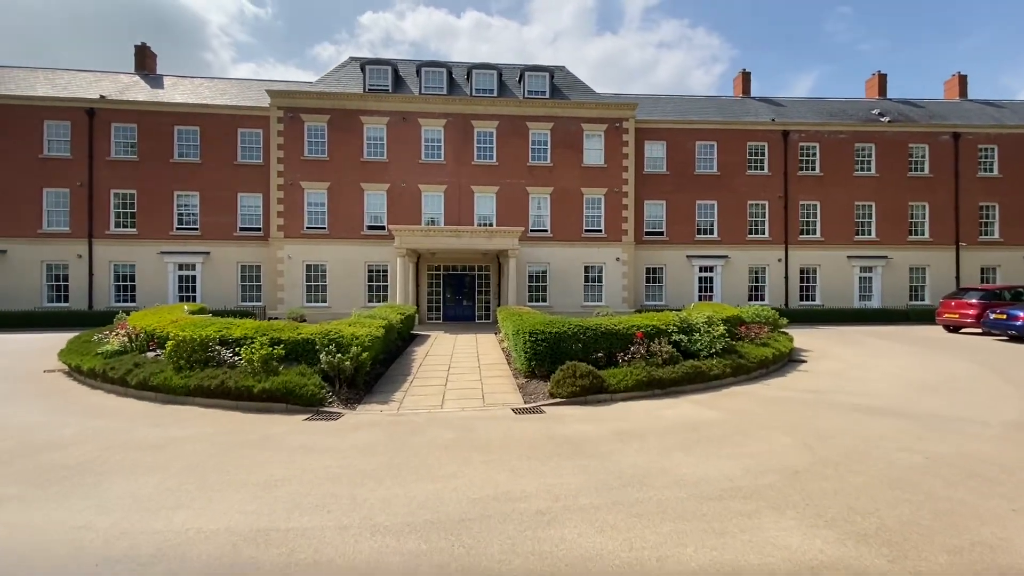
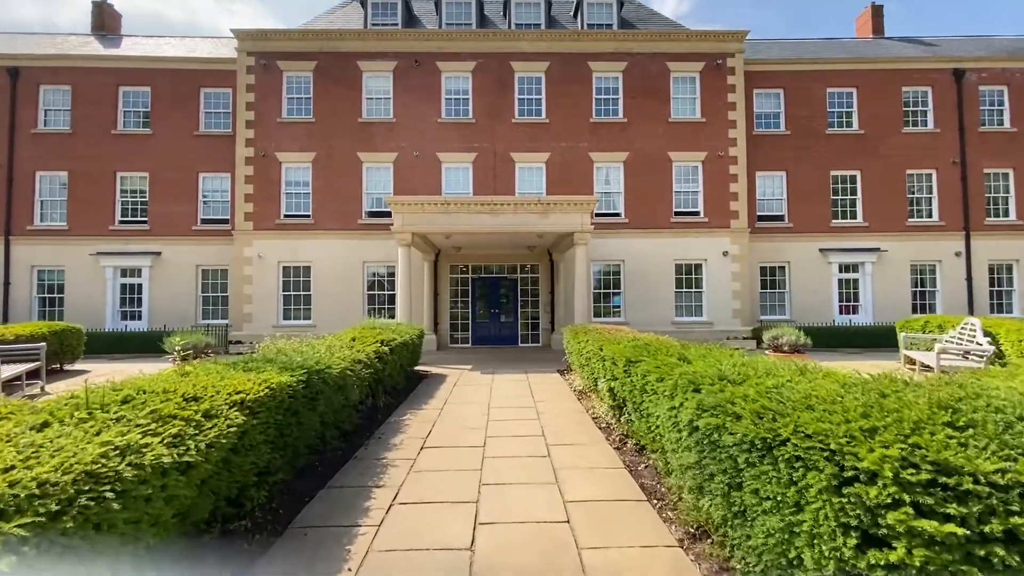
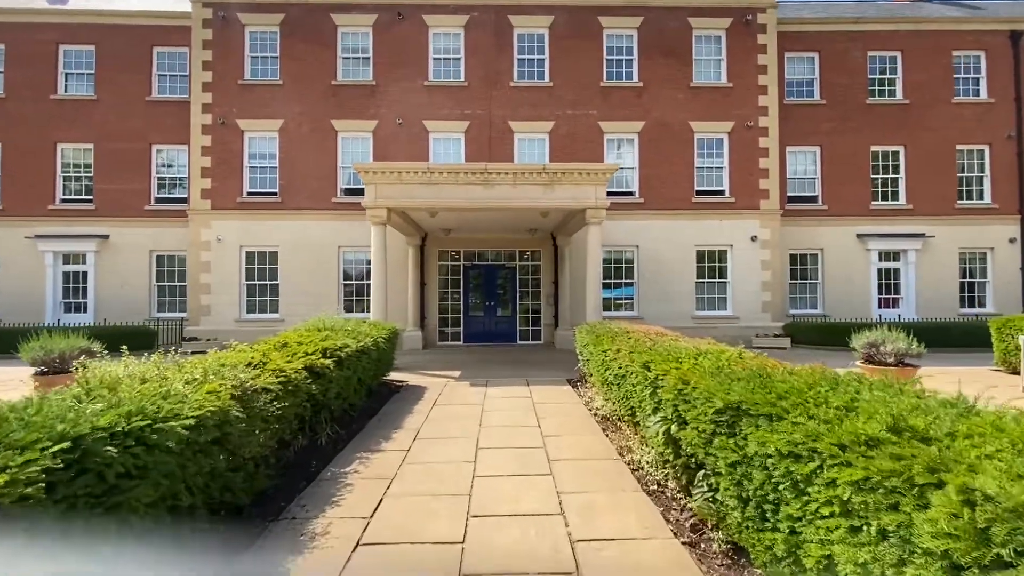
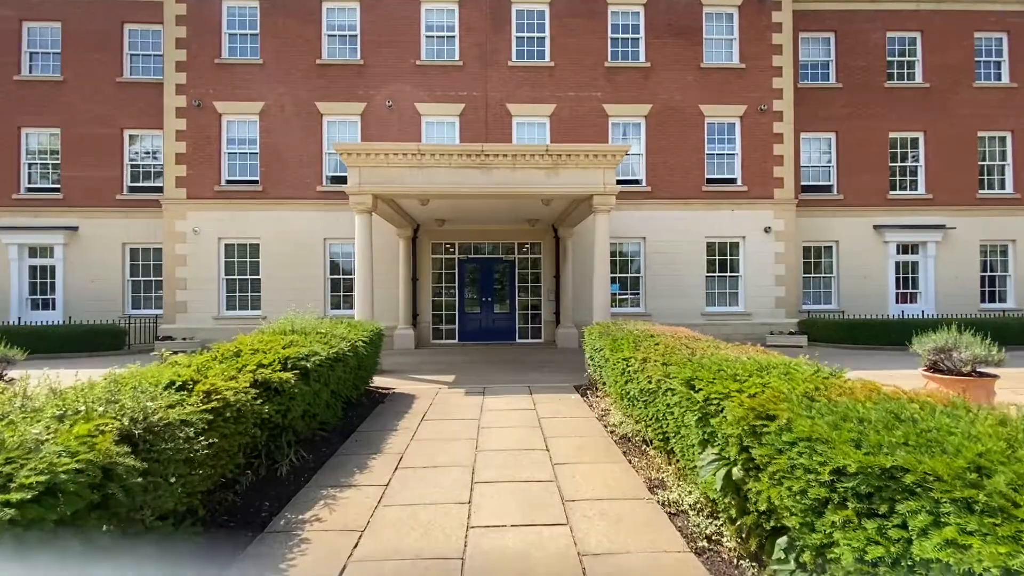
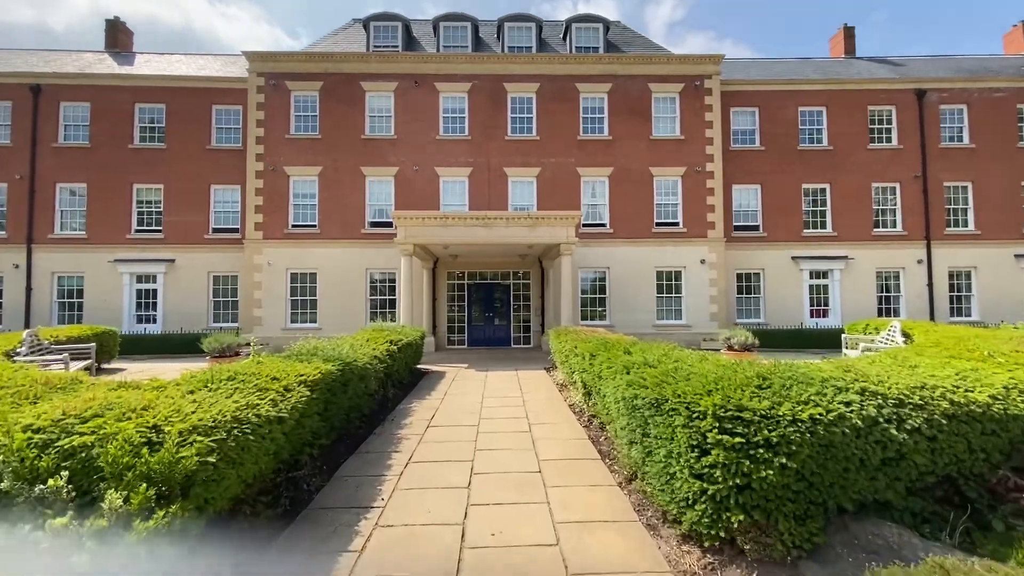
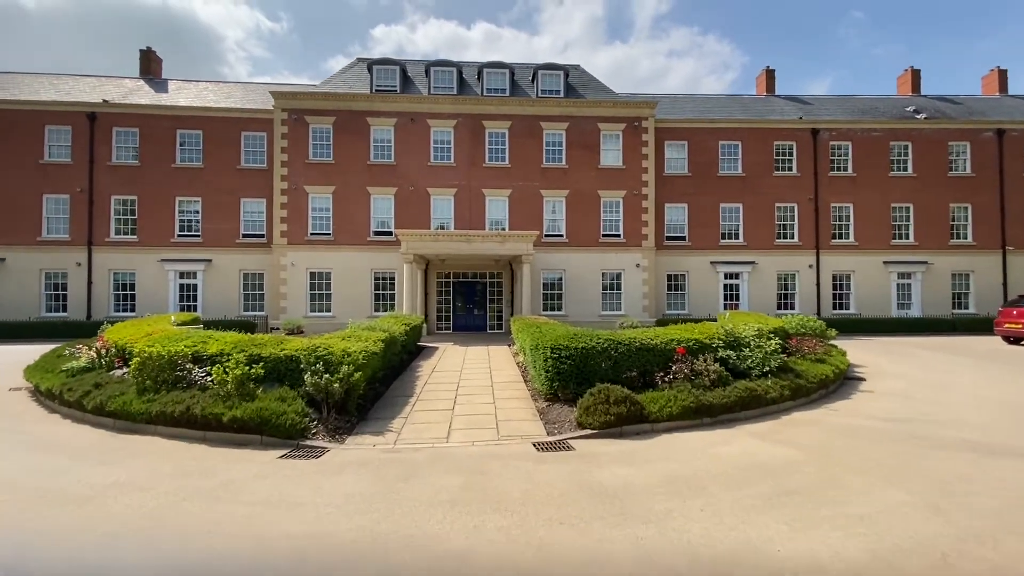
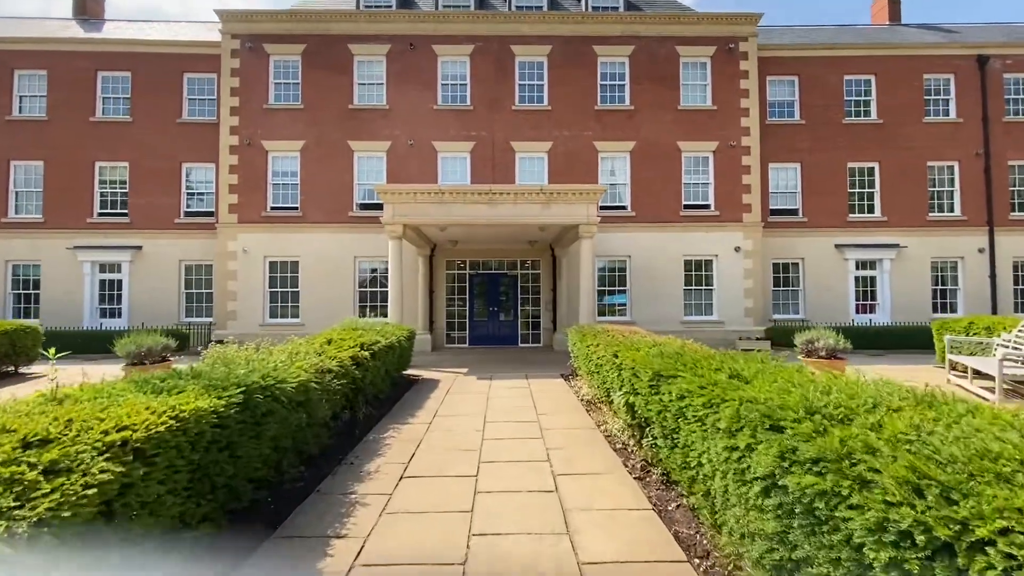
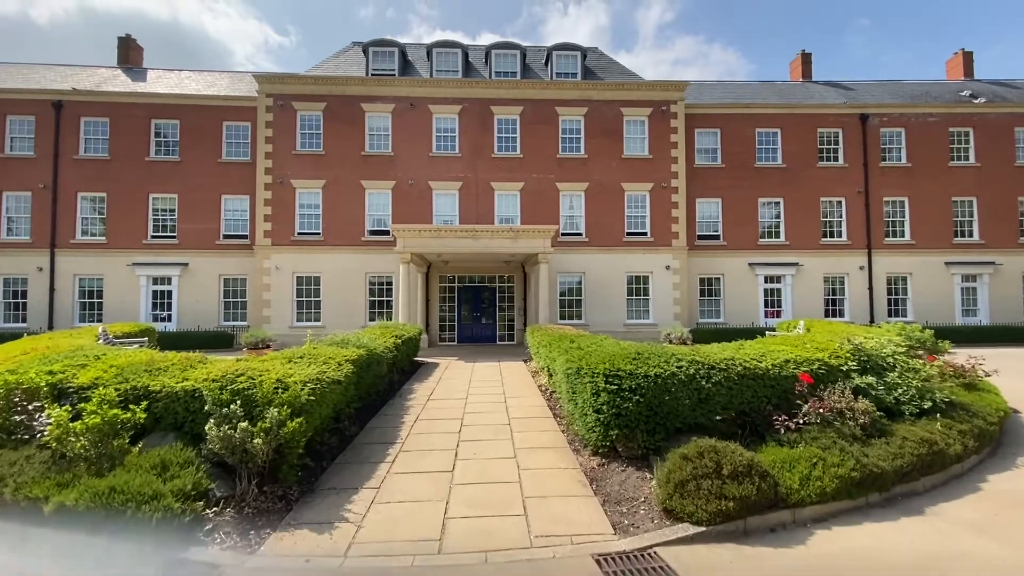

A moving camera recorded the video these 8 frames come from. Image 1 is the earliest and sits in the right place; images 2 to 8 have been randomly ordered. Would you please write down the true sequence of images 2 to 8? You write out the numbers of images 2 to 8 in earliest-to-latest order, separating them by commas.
6, 8, 5, 2, 7, 3, 4
